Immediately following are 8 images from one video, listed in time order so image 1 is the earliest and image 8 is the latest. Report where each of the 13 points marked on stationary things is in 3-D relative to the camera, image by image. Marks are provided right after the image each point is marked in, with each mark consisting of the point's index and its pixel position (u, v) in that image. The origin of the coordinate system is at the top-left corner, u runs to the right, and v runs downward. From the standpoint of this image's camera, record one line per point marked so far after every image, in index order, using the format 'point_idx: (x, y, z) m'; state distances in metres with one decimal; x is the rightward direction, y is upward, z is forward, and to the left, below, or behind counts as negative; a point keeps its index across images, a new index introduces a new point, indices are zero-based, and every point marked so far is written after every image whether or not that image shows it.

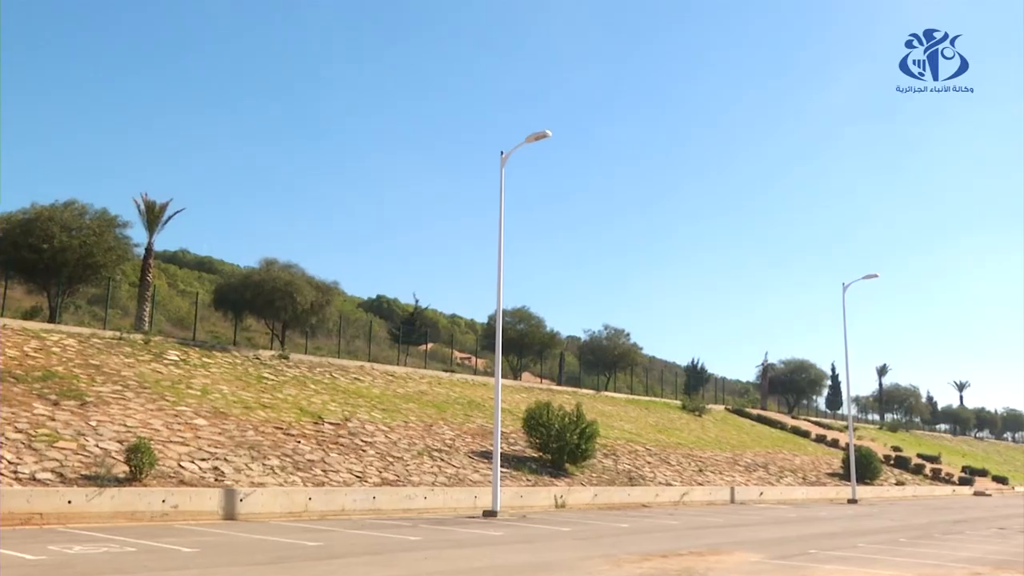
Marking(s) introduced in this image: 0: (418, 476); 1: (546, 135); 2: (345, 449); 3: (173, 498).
0: (-2.0, -4.1, +19.8) m
1: (+0.8, +3.2, +18.0) m
2: (-3.6, -3.5, +19.7) m
3: (-5.9, -3.7, +15.2) m
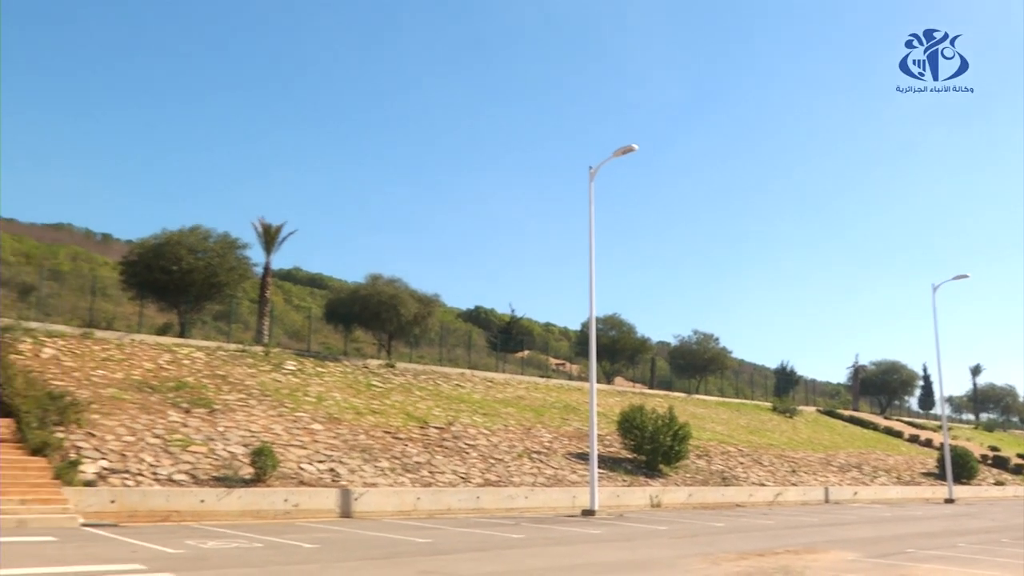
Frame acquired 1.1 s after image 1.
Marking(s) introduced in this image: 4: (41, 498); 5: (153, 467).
0: (+0.2, -4.4, +20.6) m
1: (+2.6, +3.0, +18.7) m
2: (-1.4, -3.8, +20.7) m
3: (-4.1, -3.9, +16.4) m
4: (-7.9, -3.5, +14.4) m
5: (-6.8, -3.4, +16.7) m
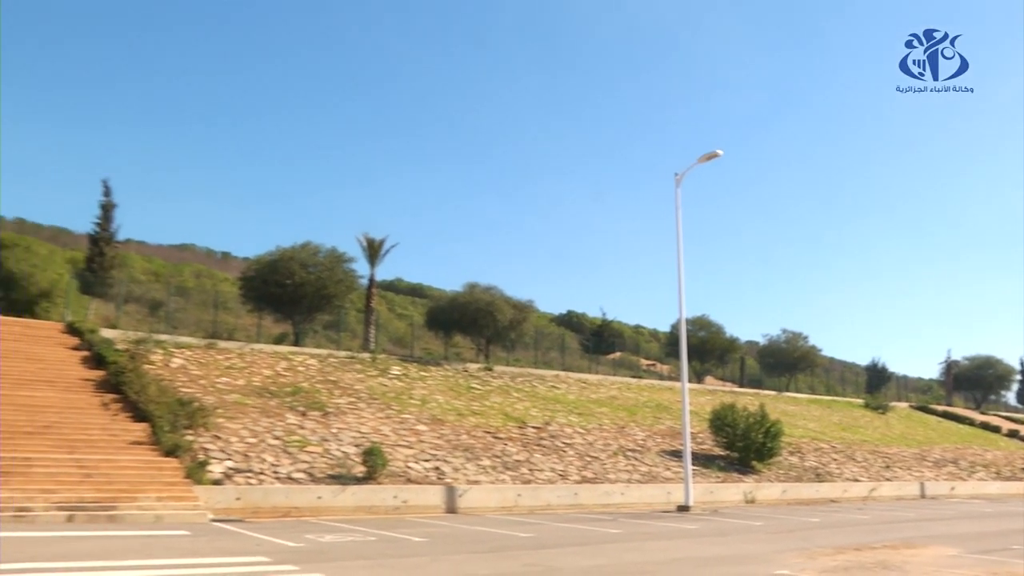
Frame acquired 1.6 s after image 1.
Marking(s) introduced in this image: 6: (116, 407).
0: (+2.5, -4.5, +21.1) m
1: (+4.6, +3.0, +19.2) m
2: (+0.9, -4.0, +21.4) m
3: (-2.2, -4.1, +17.3) m
4: (-6.2, -3.8, +15.7) m
5: (-4.9, -3.7, +17.9) m
6: (-8.7, -2.6, +19.4) m
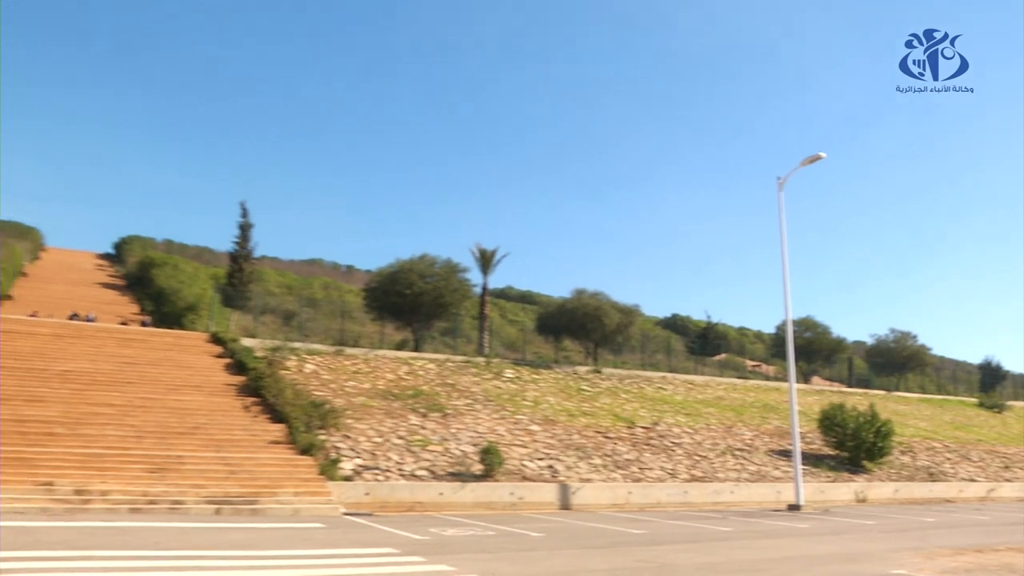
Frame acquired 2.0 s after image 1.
0: (+5.2, -4.6, +21.5) m
1: (+6.9, +2.9, +19.4) m
2: (+3.6, -4.1, +21.9) m
3: (+0.2, -4.3, +18.2) m
4: (-4.0, -4.0, +17.1) m
5: (-2.5, -3.9, +19.1) m
6: (-6.2, -2.9, +21.1) m
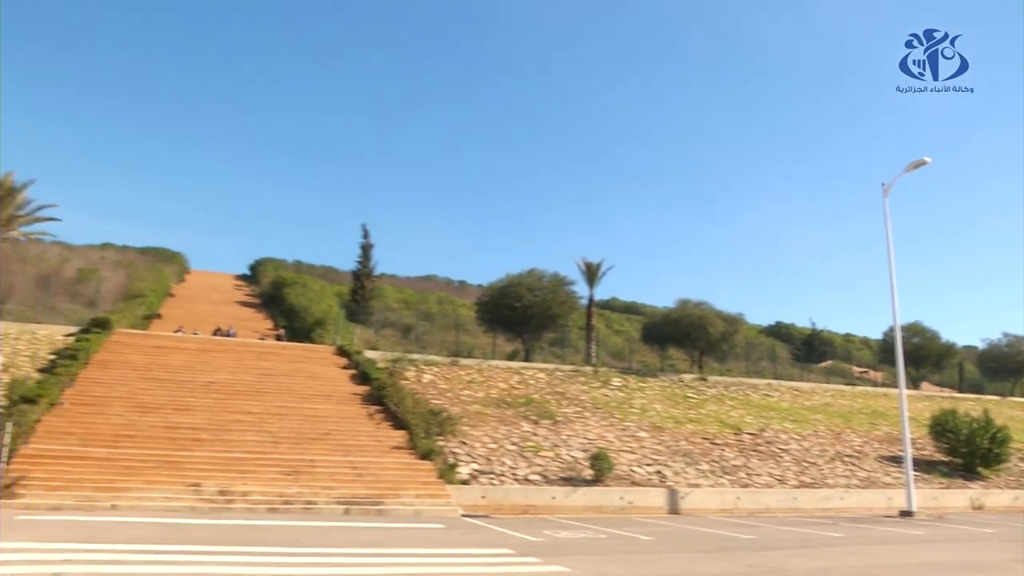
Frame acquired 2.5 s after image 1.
0: (+8.0, -4.8, +21.5) m
1: (+9.3, +2.8, +19.3) m
2: (+6.4, -4.3, +22.1) m
3: (+2.6, -4.5, +18.8) m
4: (-1.7, -4.3, +18.2) m
5: (0.0, -4.2, +20.0) m
6: (-3.4, -3.3, +22.4) m
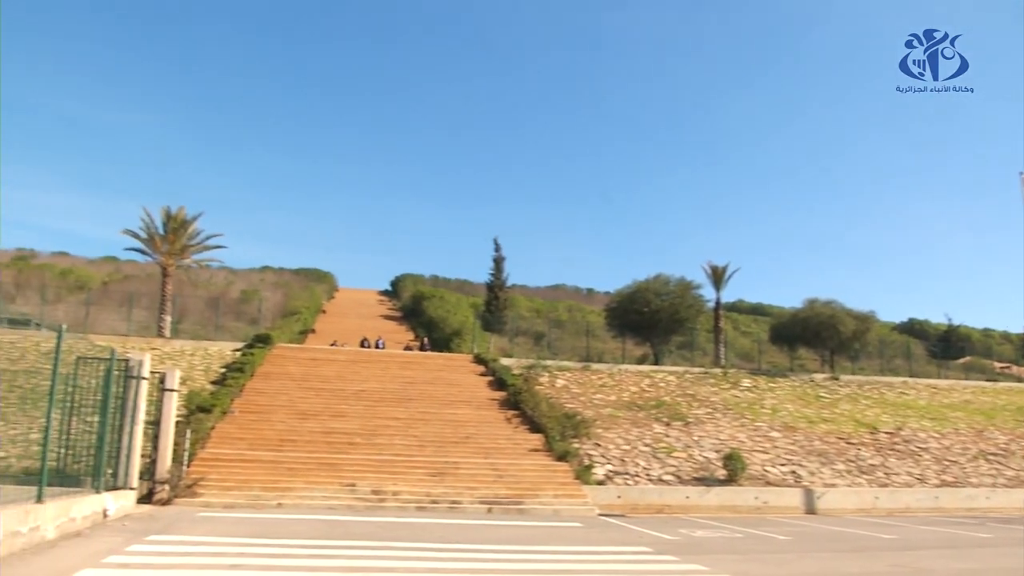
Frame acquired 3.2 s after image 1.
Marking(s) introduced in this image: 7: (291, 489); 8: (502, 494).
0: (+11.3, -4.7, +20.8) m
1: (+12.0, +3.0, +18.6) m
2: (+9.9, -4.3, +21.7) m
3: (+5.5, -4.6, +19.0) m
4: (+1.2, -4.5, +19.0) m
5: (+3.2, -4.3, +20.6) m
6: (+0.1, -3.6, +23.5) m
7: (-4.8, -4.4, +18.8) m
8: (-0.2, -4.5, +18.9) m
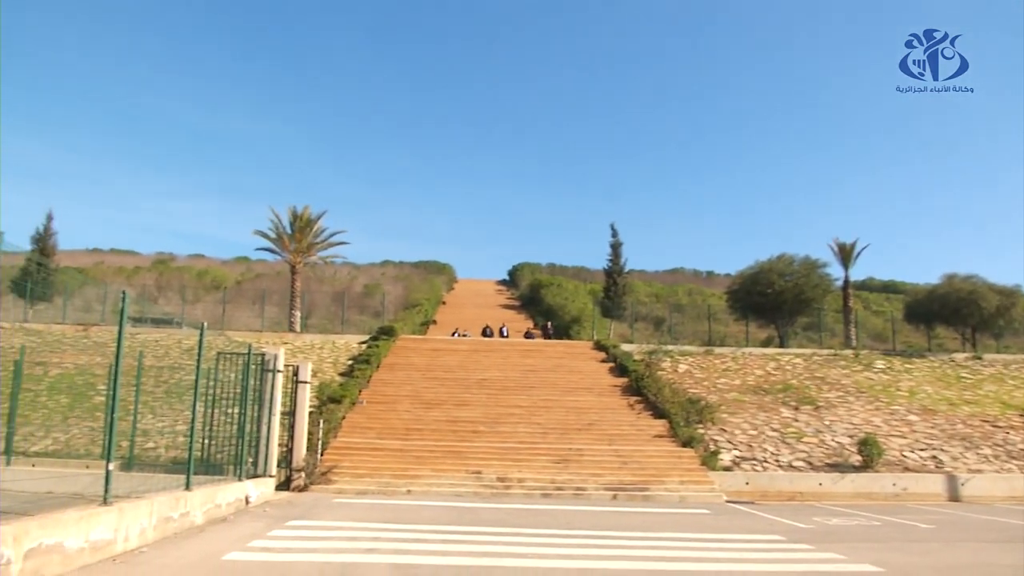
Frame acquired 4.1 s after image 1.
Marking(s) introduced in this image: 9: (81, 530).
0: (+14.2, -3.9, +19.2) m
1: (+14.3, +3.7, +16.8) m
2: (+12.9, -3.6, +20.2) m
3: (+8.2, -4.1, +18.2) m
4: (+4.0, -4.1, +18.7) m
5: (+6.1, -3.9, +20.0) m
6: (+3.4, -3.2, +23.3) m
7: (-2.1, -4.2, +19.3) m
8: (+2.5, -4.2, +18.8) m
9: (-4.6, -2.6, +9.1) m
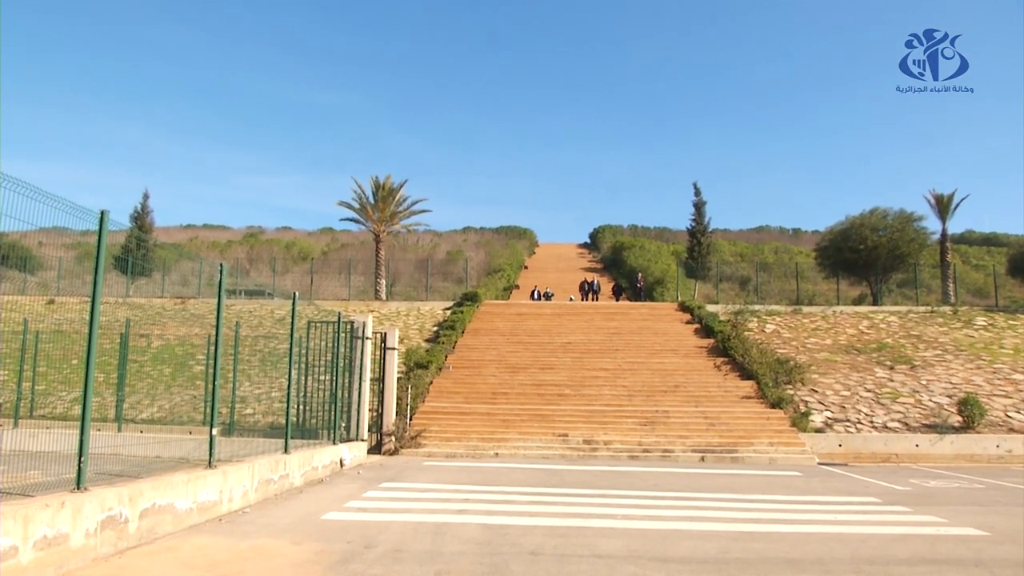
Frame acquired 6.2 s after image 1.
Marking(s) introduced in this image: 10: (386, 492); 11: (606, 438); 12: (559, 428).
0: (+16.1, -2.8, +17.9) m
1: (+15.8, +4.7, +15.2) m
2: (+14.8, -2.4, +19.0) m
3: (+10.0, -3.1, +17.4) m
4: (+5.8, -3.3, +18.4) m
5: (+8.1, -2.9, +19.5) m
6: (+5.7, -2.1, +23.0) m
7: (-0.1, -3.4, +19.5) m
8: (+4.4, -3.3, +18.6) m
9: (-3.6, -2.3, +9.6) m
10: (-2.0, -3.3, +13.8) m
11: (+2.1, -3.4, +19.3) m
12: (+1.1, -3.3, +20.0) m
